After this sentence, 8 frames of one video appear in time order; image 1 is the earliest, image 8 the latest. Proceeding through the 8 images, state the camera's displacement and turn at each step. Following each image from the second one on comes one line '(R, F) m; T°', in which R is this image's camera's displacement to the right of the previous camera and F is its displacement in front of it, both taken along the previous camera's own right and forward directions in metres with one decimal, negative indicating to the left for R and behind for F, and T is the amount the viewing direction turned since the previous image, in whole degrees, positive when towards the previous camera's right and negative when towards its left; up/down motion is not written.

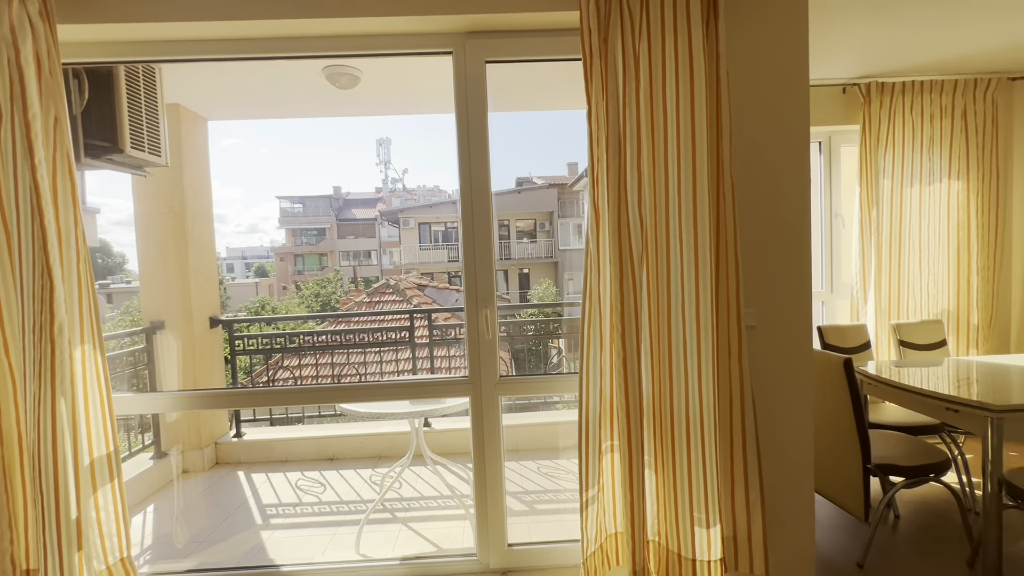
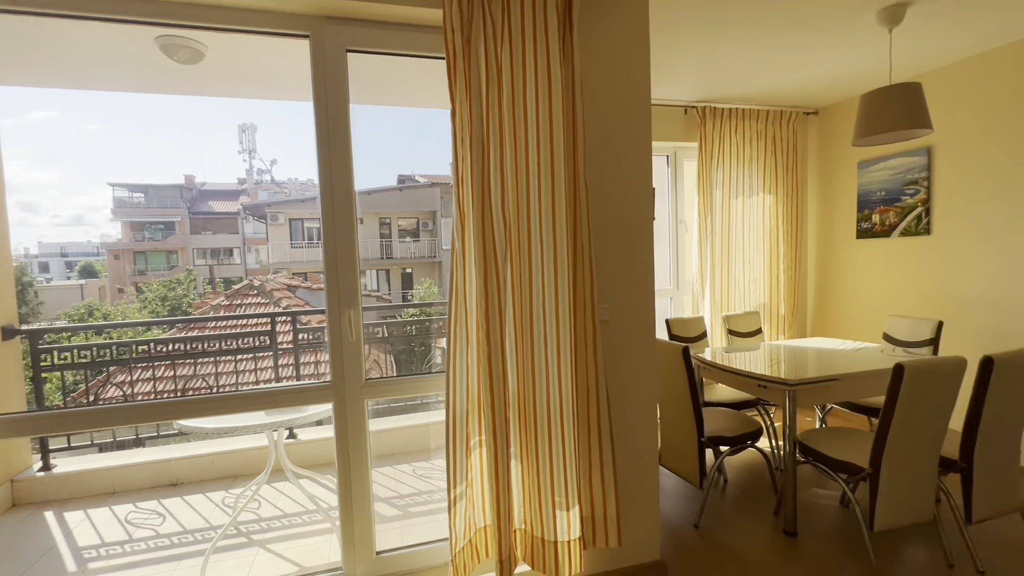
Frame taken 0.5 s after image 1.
(+0.1, 0.0) m; +14°
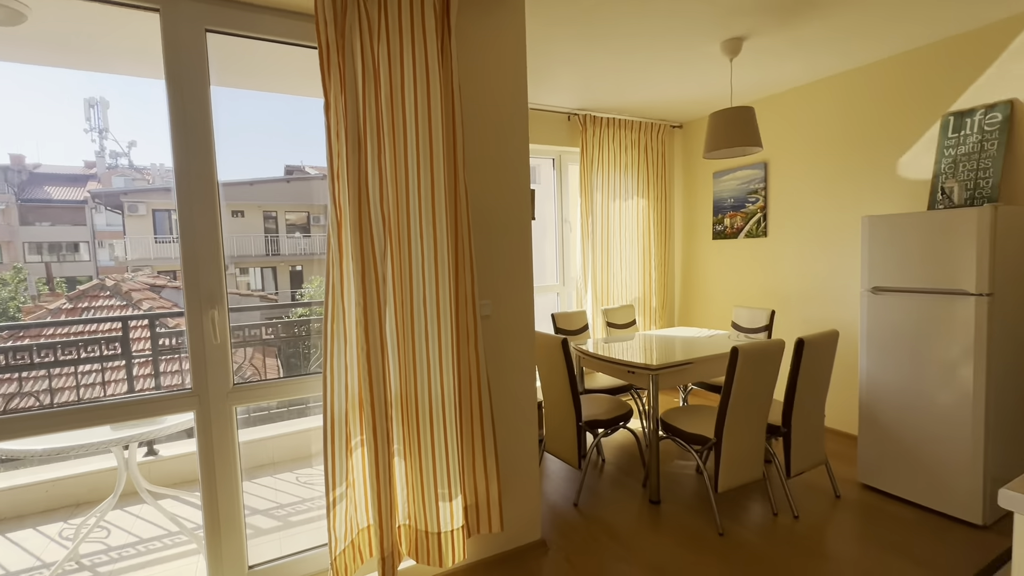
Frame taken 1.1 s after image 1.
(+0.1, -0.1) m; +12°
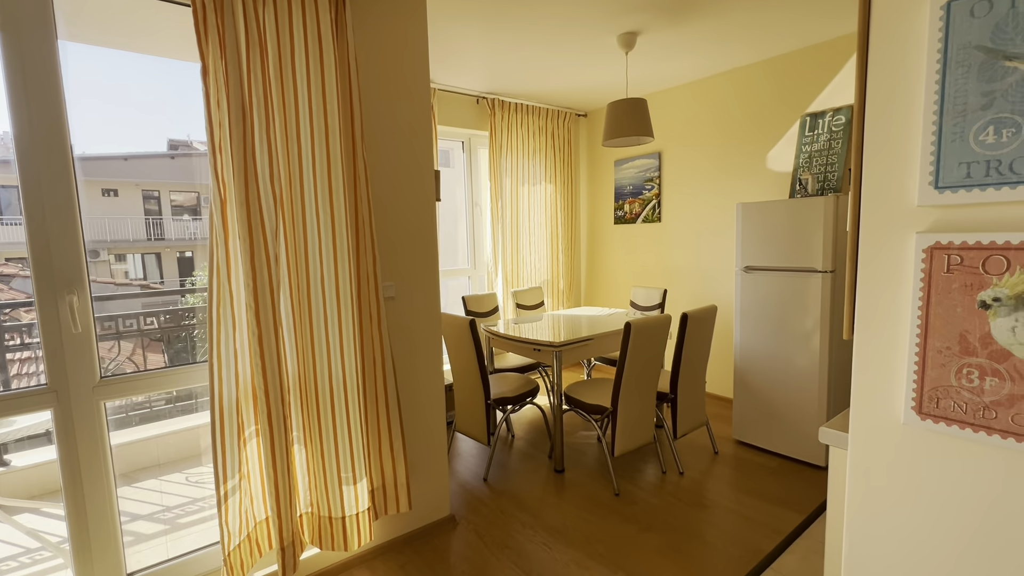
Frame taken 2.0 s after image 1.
(+0.1, 0.0) m; +10°
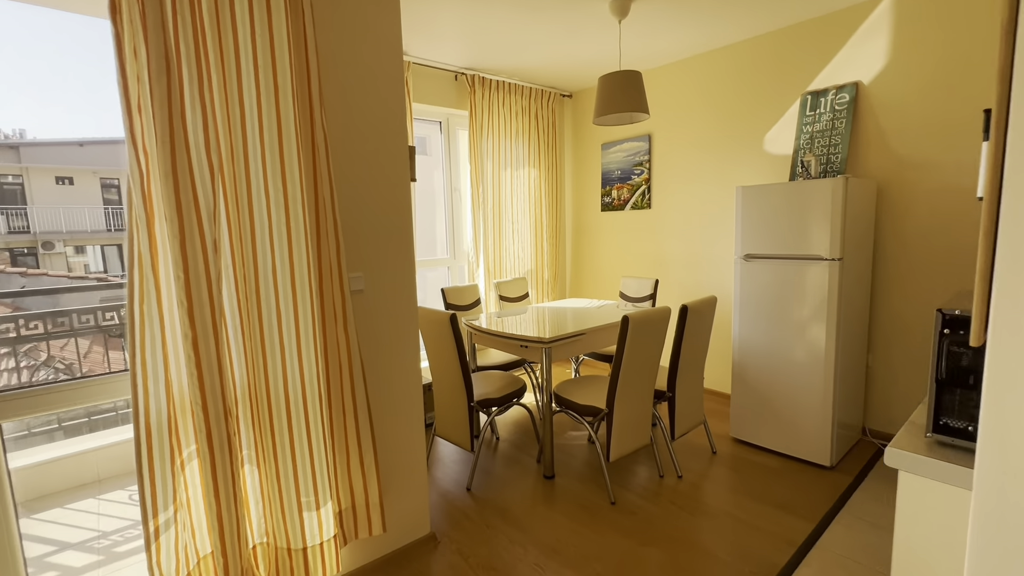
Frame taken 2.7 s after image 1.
(0.0, +0.3) m; +3°
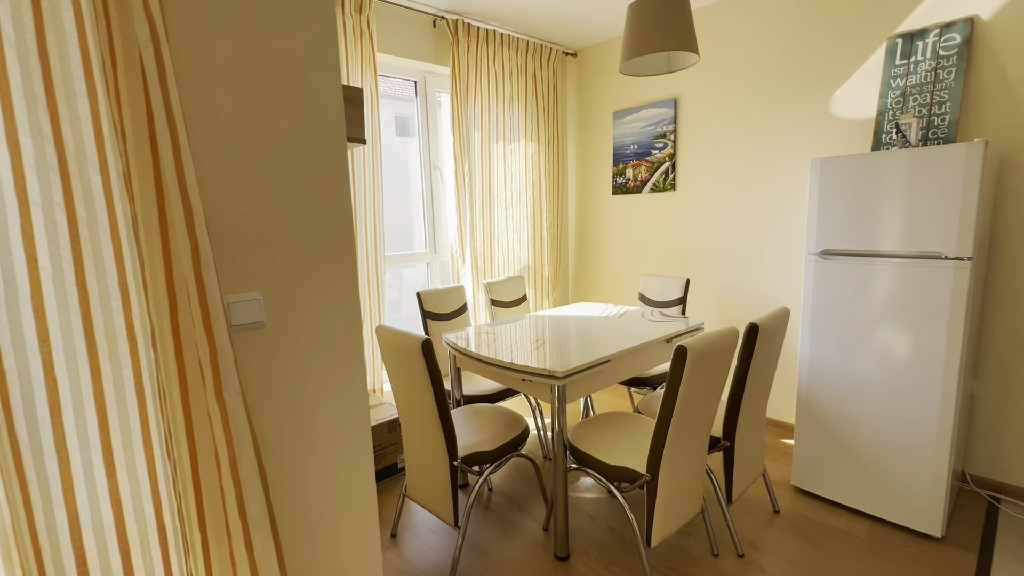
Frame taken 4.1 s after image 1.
(0.0, +0.8) m; +1°
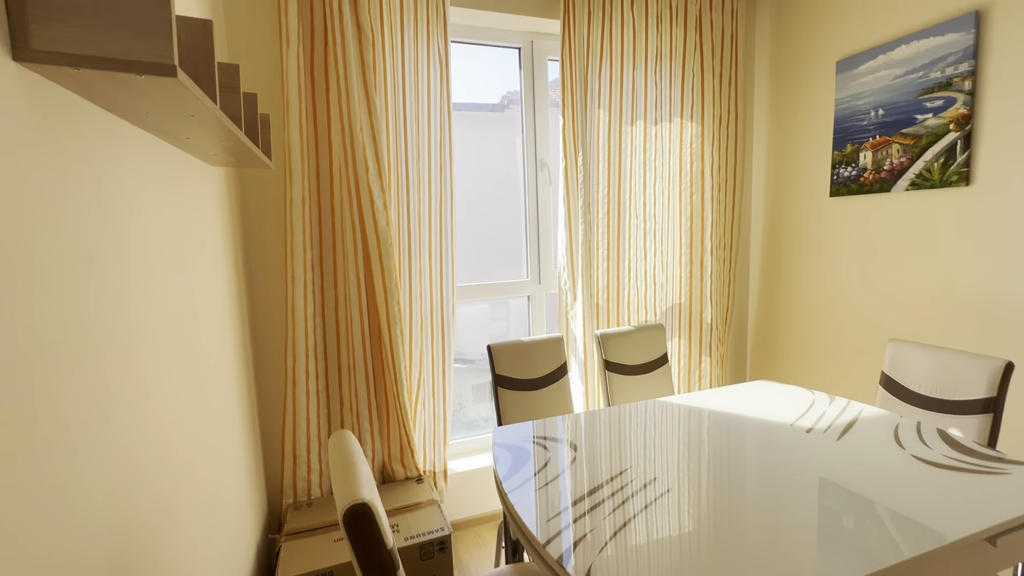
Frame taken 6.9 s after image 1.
(+0.2, +1.1) m; -21°
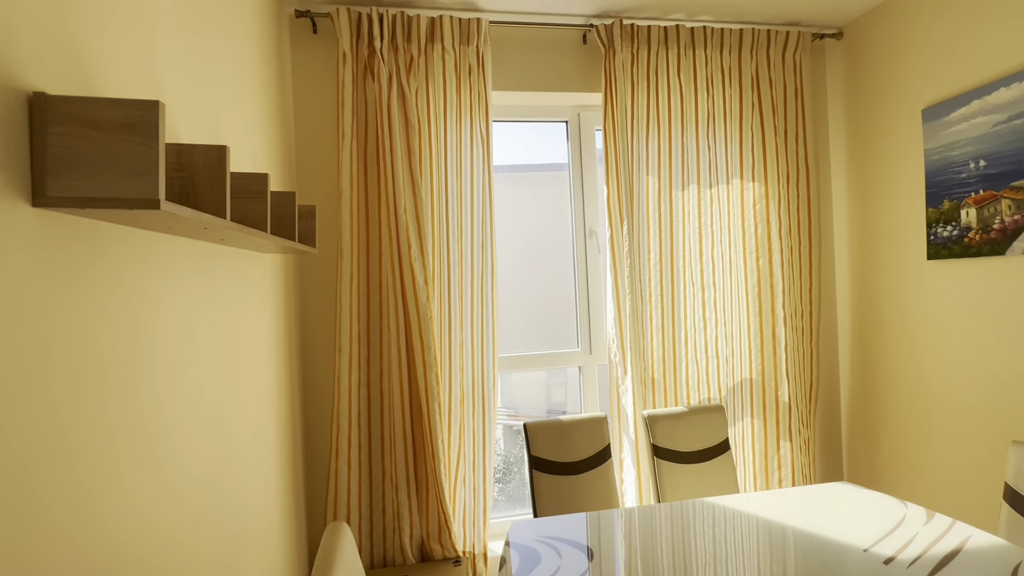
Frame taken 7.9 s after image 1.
(+0.2, +0.1) m; -11°
